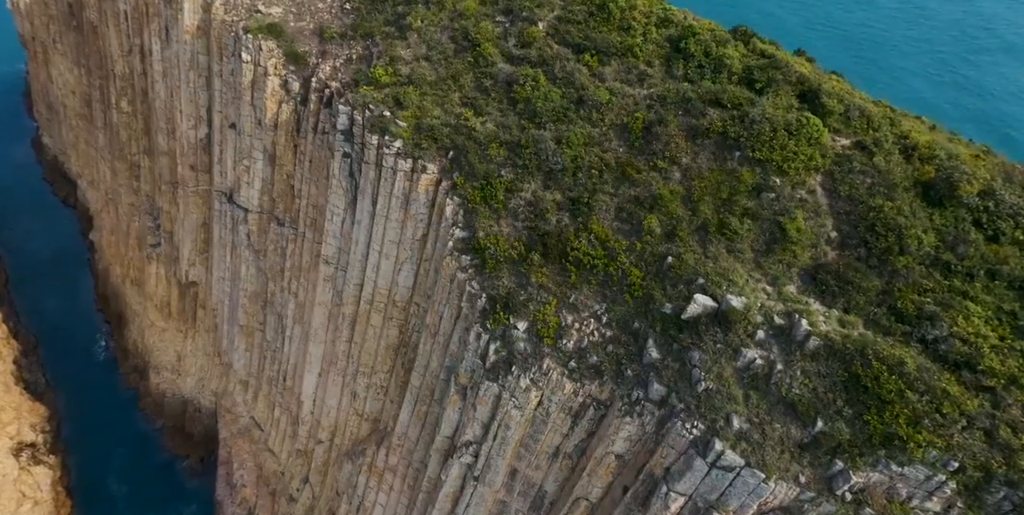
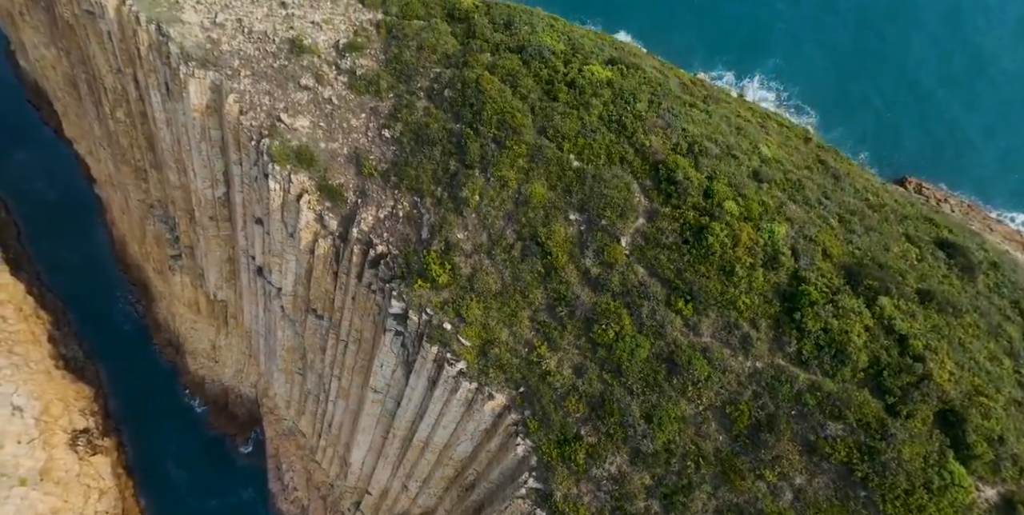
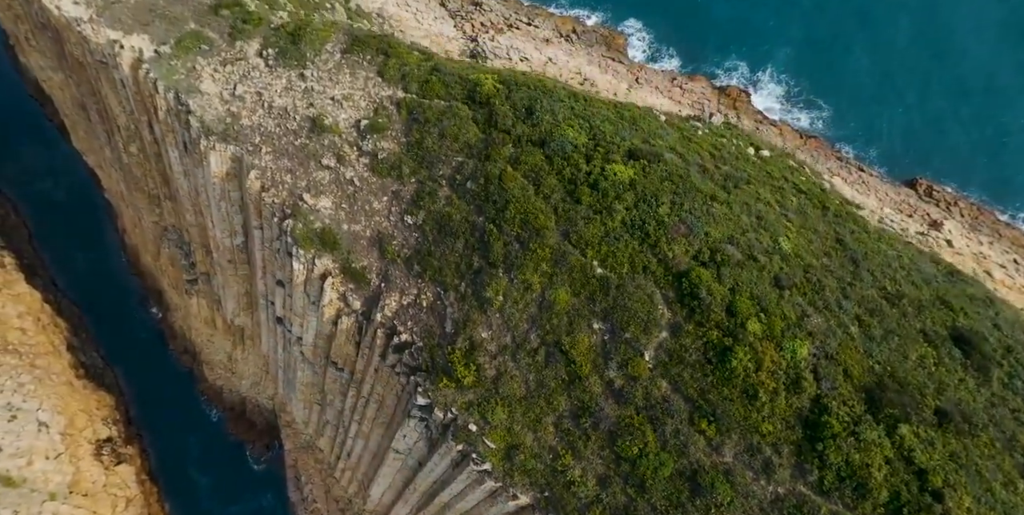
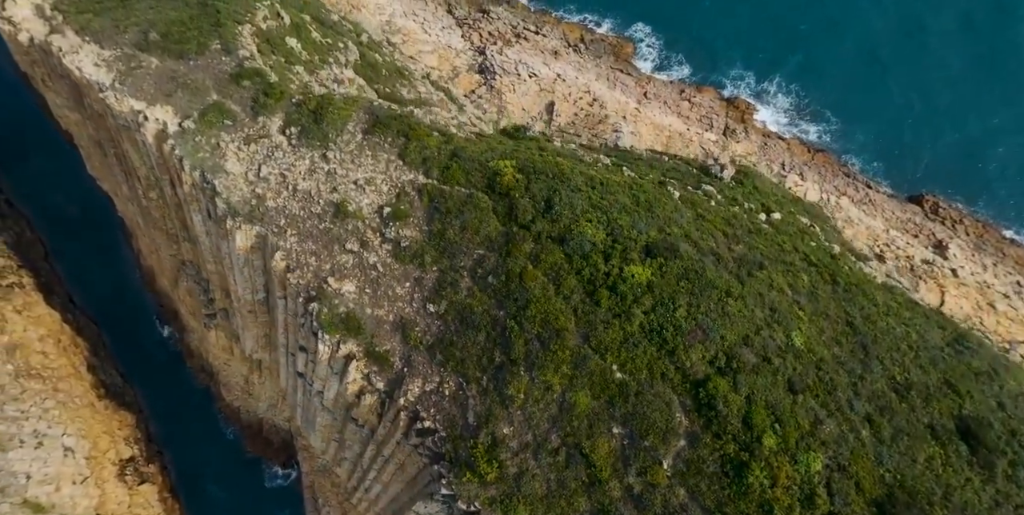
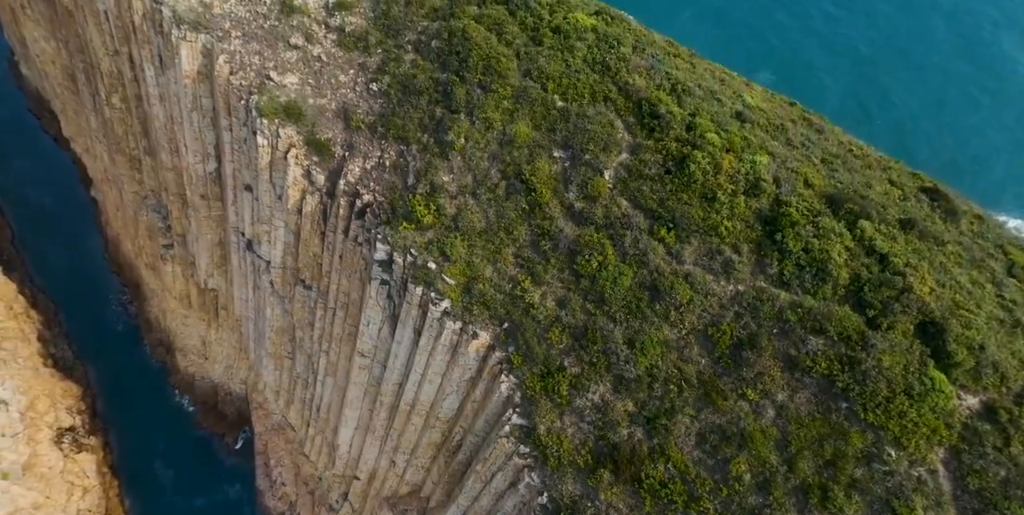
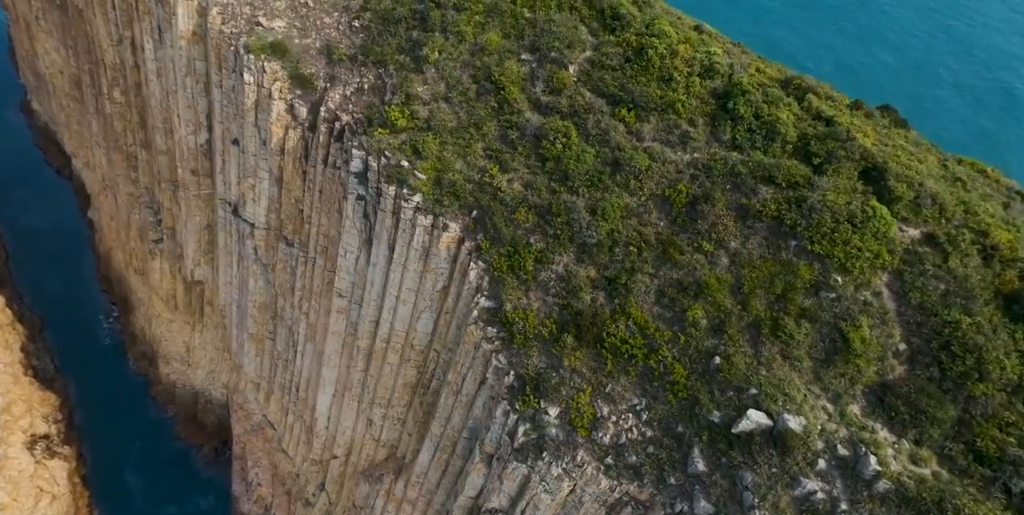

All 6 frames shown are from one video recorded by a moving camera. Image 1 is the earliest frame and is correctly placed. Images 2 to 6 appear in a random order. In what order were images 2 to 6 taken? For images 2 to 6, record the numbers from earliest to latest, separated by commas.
6, 5, 2, 3, 4
